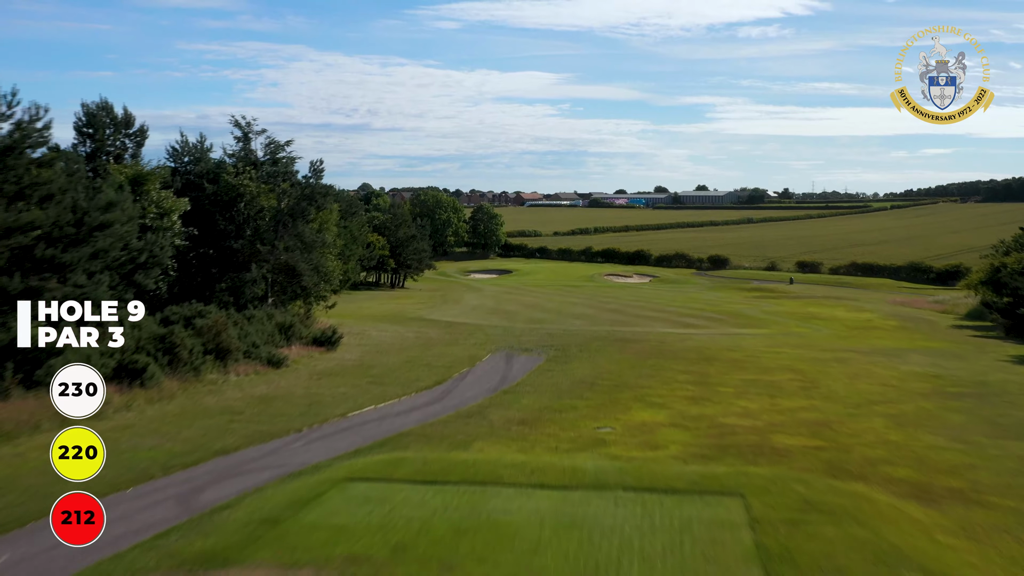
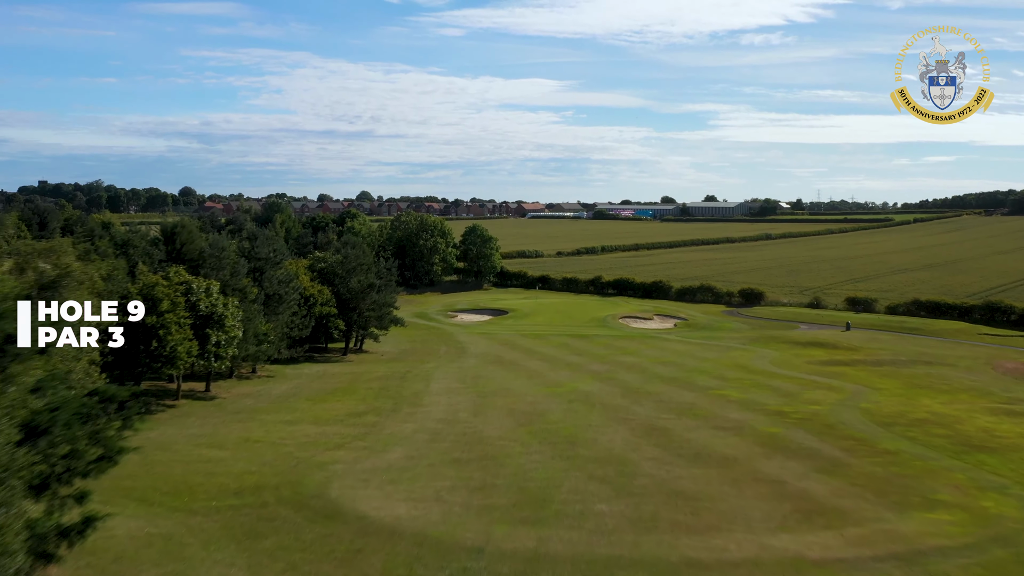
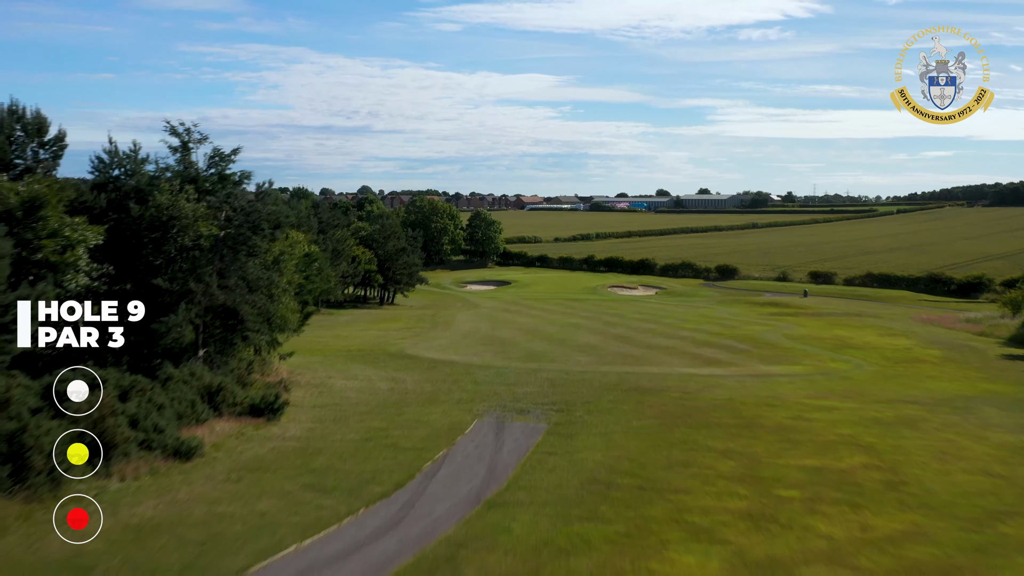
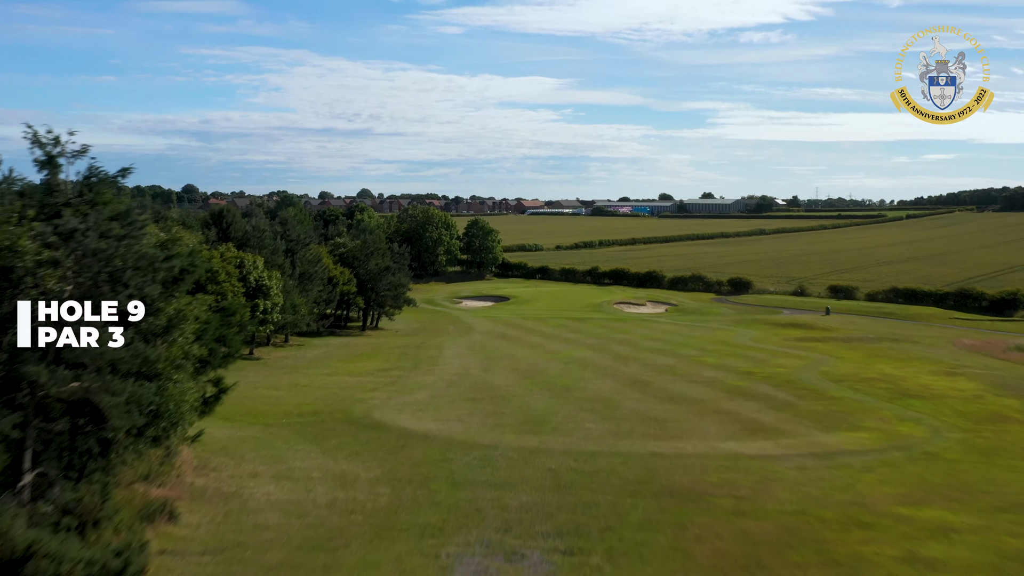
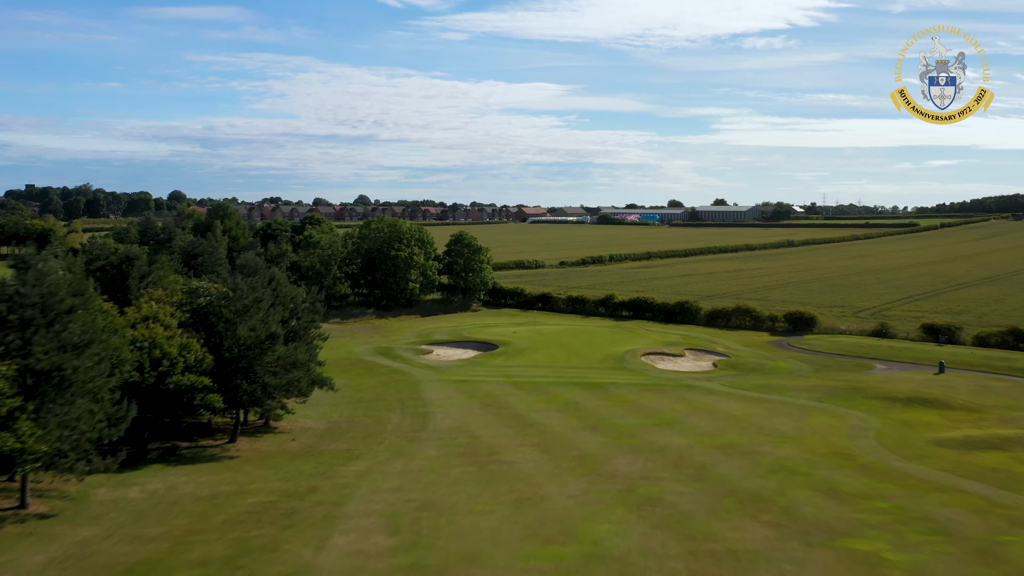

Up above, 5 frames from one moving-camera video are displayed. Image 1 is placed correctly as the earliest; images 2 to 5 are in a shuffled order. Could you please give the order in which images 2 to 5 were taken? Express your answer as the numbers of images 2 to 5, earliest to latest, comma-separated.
3, 4, 2, 5
